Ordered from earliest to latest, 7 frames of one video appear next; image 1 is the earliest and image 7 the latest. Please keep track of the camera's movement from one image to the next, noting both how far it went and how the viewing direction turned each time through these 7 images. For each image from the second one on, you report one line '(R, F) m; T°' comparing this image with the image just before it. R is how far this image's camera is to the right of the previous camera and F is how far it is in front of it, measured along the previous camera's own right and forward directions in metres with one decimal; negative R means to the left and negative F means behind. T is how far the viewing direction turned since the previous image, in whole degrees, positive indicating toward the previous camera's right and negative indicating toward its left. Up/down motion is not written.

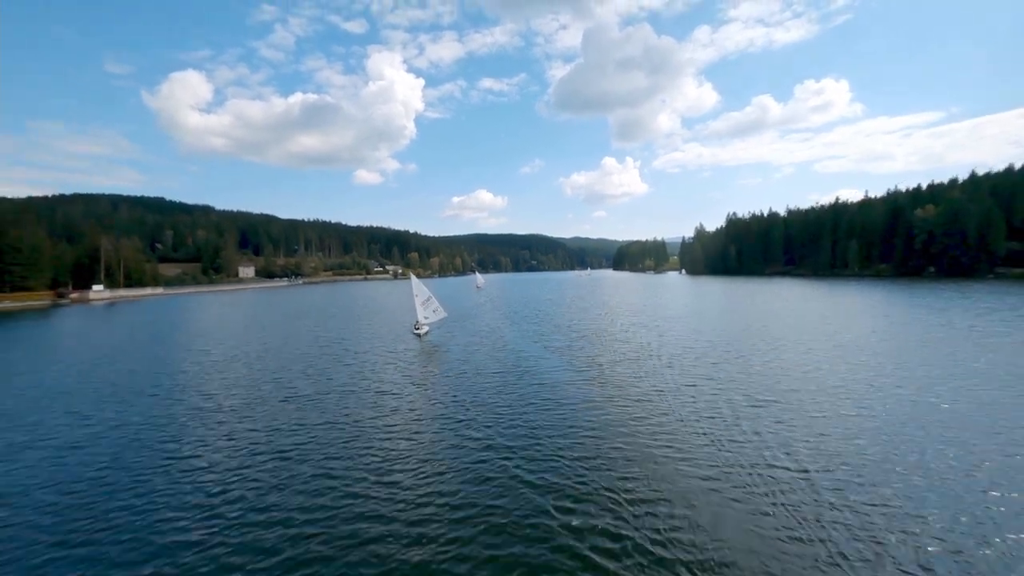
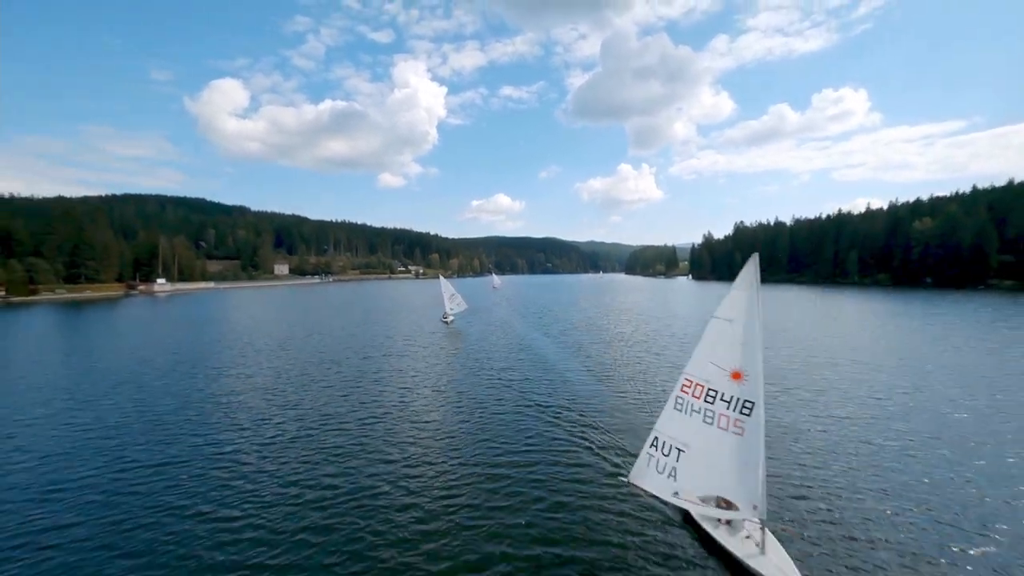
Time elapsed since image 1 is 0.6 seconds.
(+0.7, -8.4) m; -2°
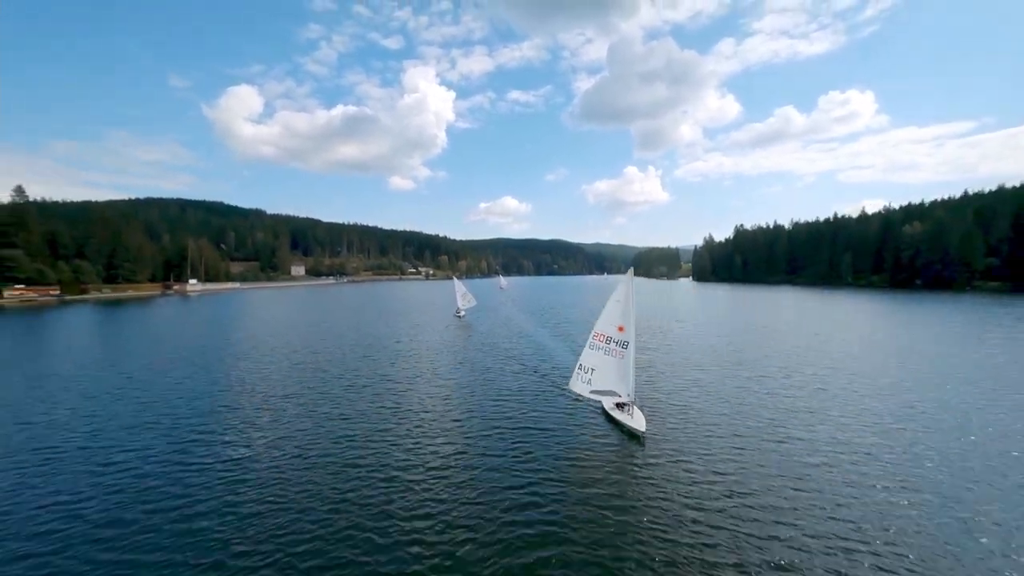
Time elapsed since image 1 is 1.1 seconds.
(+0.4, -5.9) m; -1°
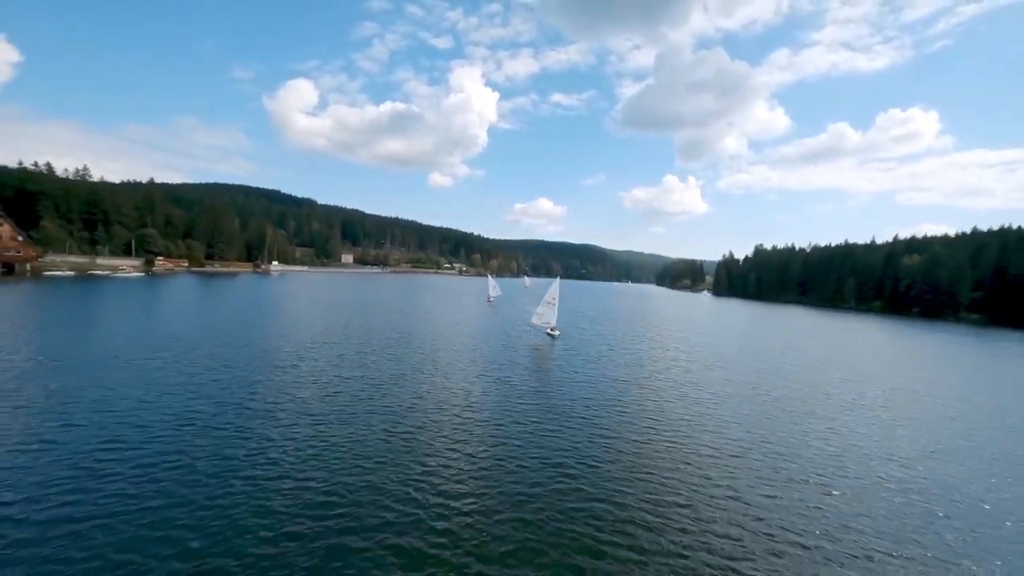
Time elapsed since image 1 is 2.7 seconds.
(+1.5, -14.9) m; -3°
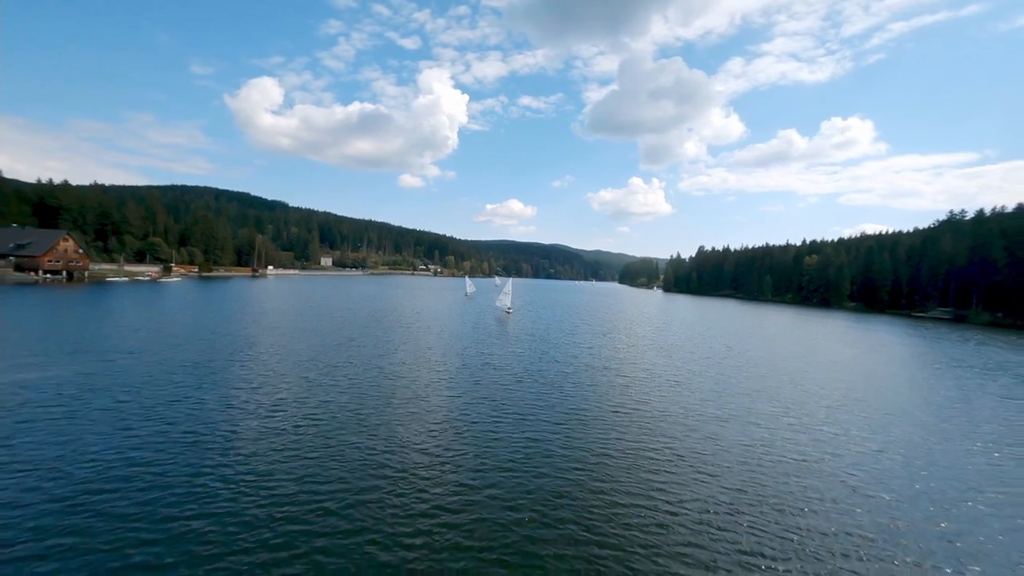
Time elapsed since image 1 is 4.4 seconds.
(+0.1, -13.0) m; +3°
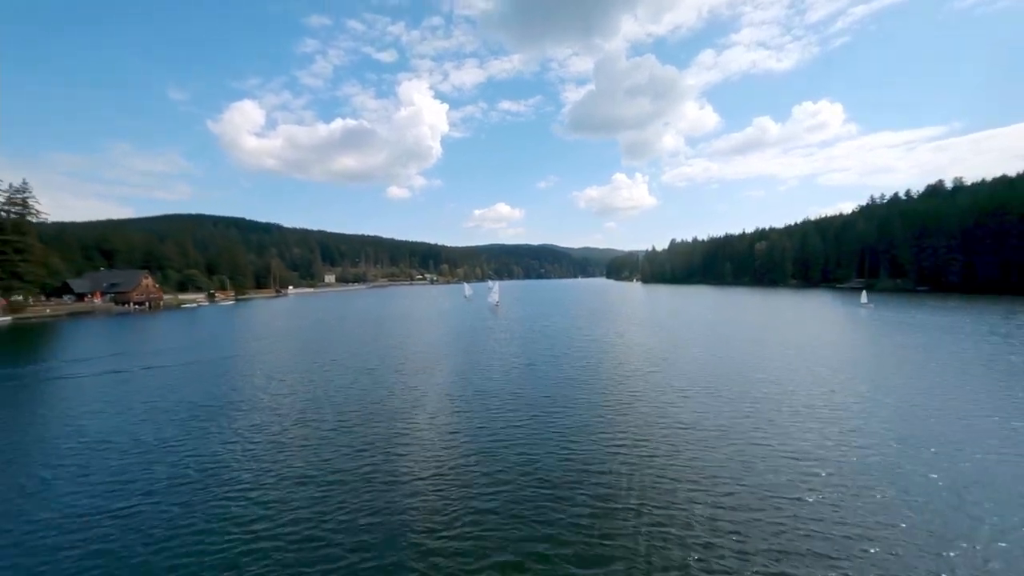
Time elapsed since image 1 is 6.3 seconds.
(+0.2, -13.2) m; +1°
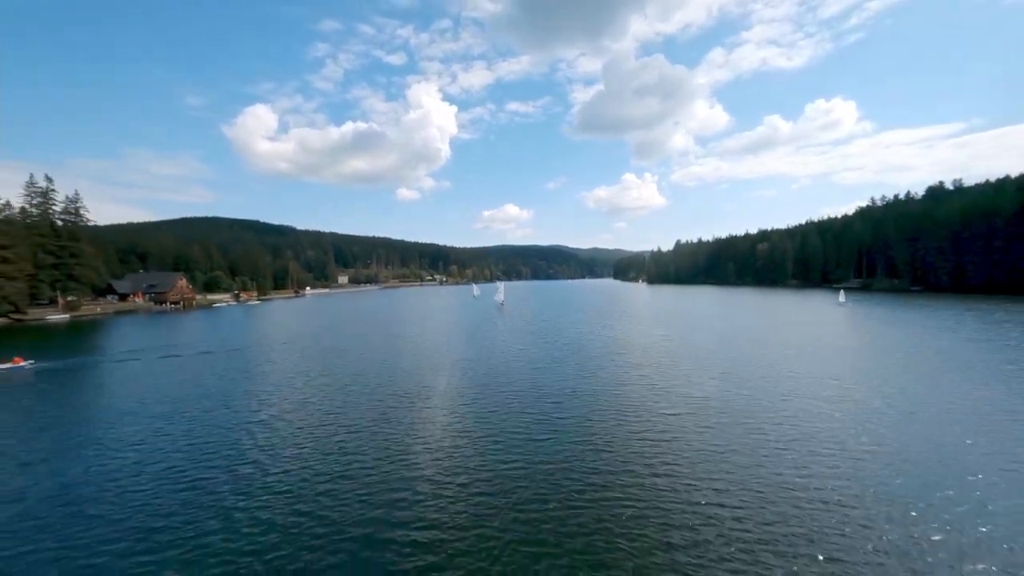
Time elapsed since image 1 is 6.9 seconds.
(-0.1, -3.9) m; -1°
